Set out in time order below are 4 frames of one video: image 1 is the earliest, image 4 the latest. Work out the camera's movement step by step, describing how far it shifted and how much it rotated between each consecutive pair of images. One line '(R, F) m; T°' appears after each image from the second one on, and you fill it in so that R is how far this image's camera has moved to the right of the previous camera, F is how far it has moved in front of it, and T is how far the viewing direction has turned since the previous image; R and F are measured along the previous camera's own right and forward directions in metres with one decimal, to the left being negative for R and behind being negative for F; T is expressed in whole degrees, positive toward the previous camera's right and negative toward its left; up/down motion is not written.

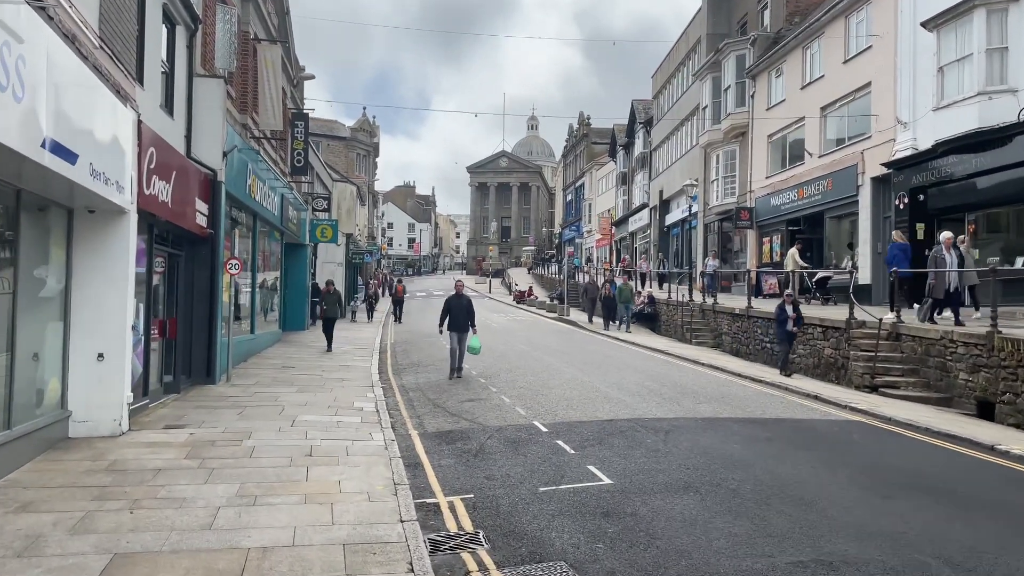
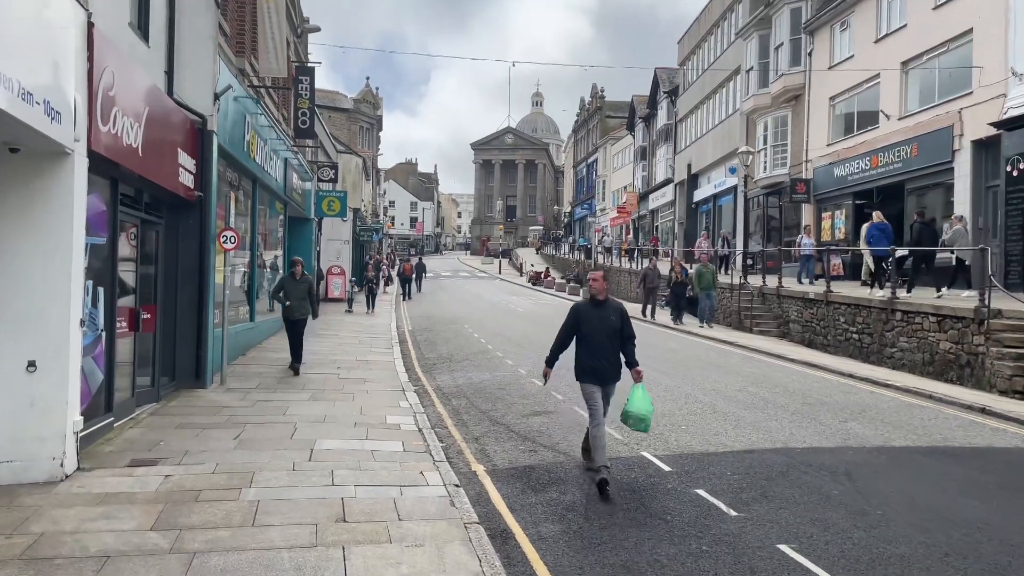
(-0.9, +2.8) m; 0°
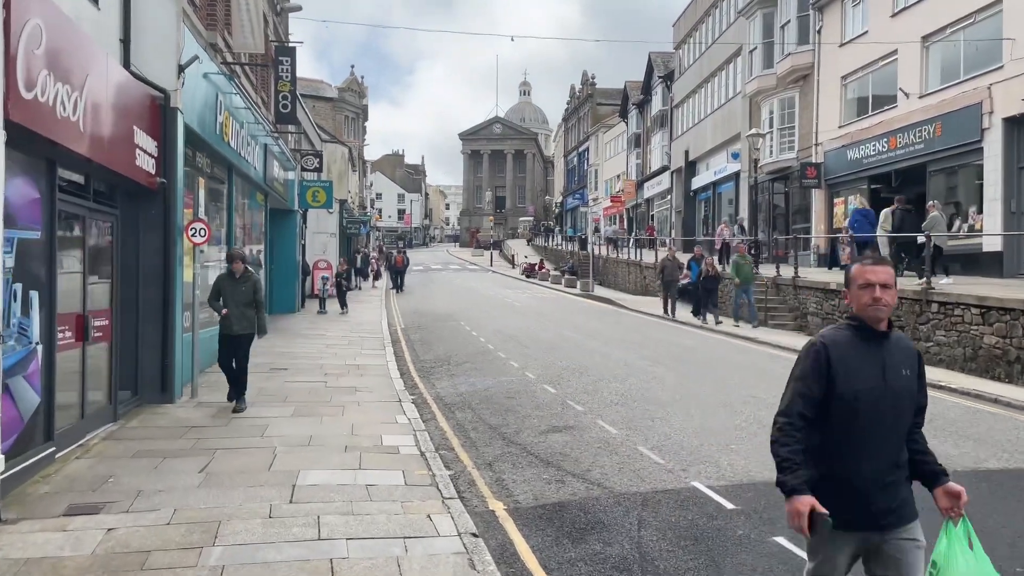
(-0.3, +1.3) m; +1°
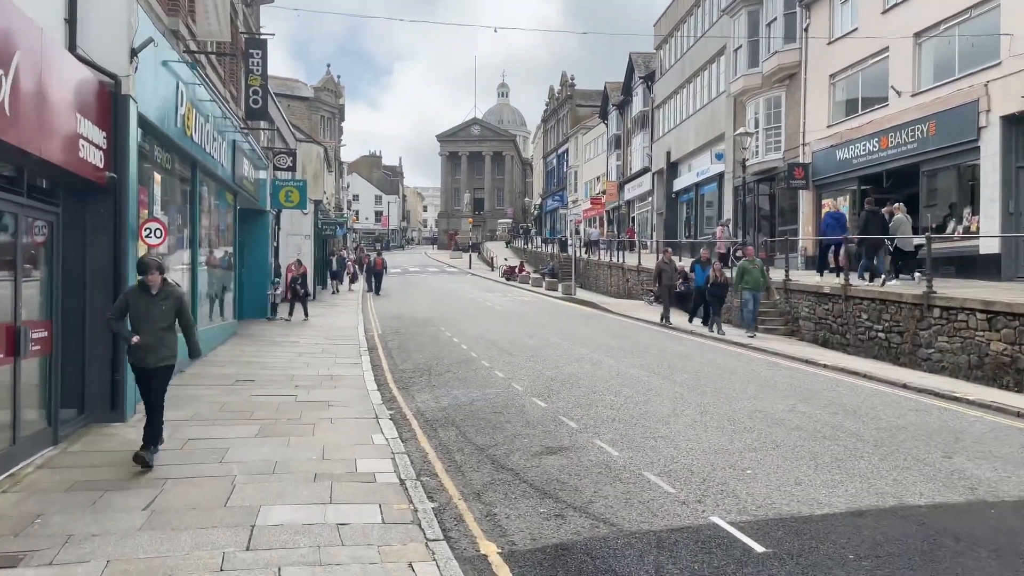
(-0.1, +0.8) m; +2°
